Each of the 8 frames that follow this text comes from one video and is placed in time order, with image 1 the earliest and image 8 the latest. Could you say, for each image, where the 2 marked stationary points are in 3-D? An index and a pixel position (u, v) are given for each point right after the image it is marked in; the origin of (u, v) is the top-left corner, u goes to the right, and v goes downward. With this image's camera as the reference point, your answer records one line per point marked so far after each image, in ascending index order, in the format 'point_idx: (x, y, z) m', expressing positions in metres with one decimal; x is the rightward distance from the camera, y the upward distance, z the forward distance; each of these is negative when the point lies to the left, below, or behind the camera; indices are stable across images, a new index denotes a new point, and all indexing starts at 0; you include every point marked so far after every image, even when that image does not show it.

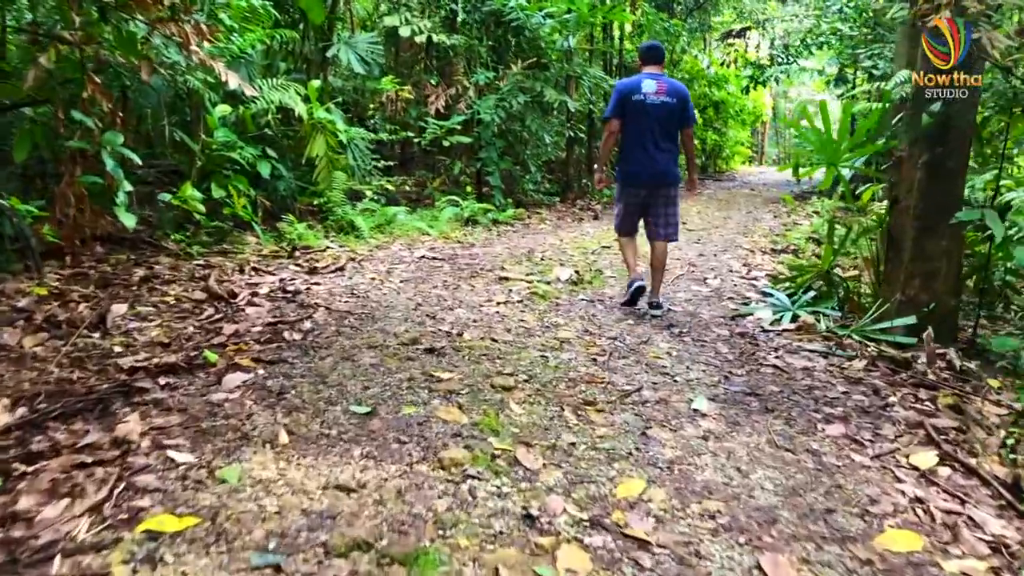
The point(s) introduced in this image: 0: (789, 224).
0: (+2.3, +0.5, +7.7) m
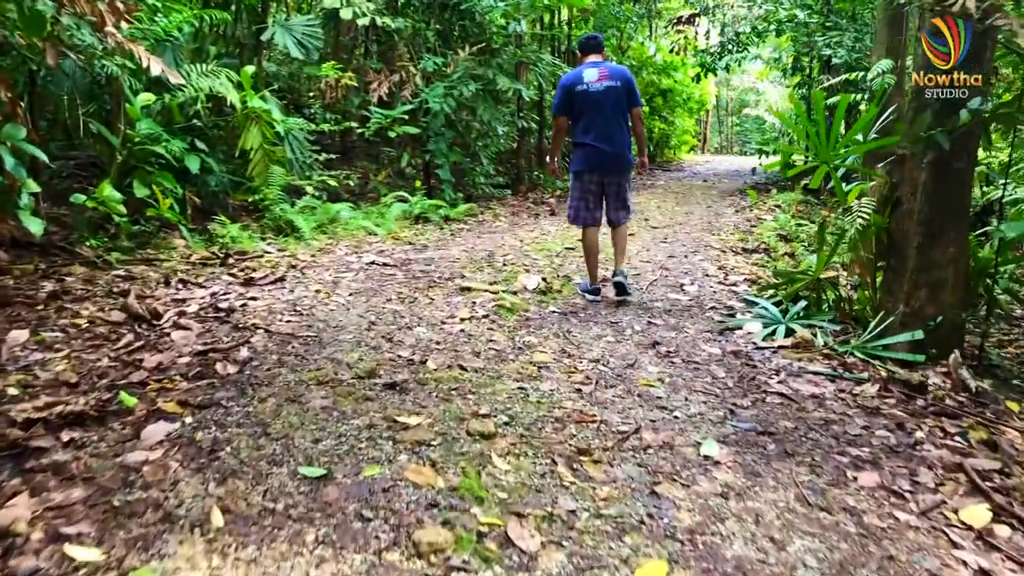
0: (+1.9, +0.5, +7.4) m
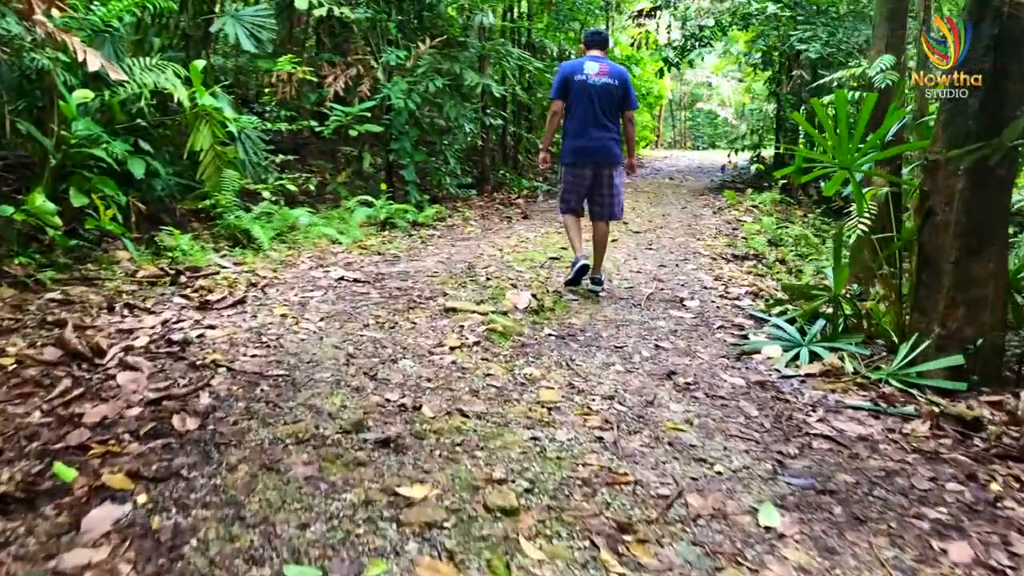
0: (+1.7, +0.5, +7.1) m
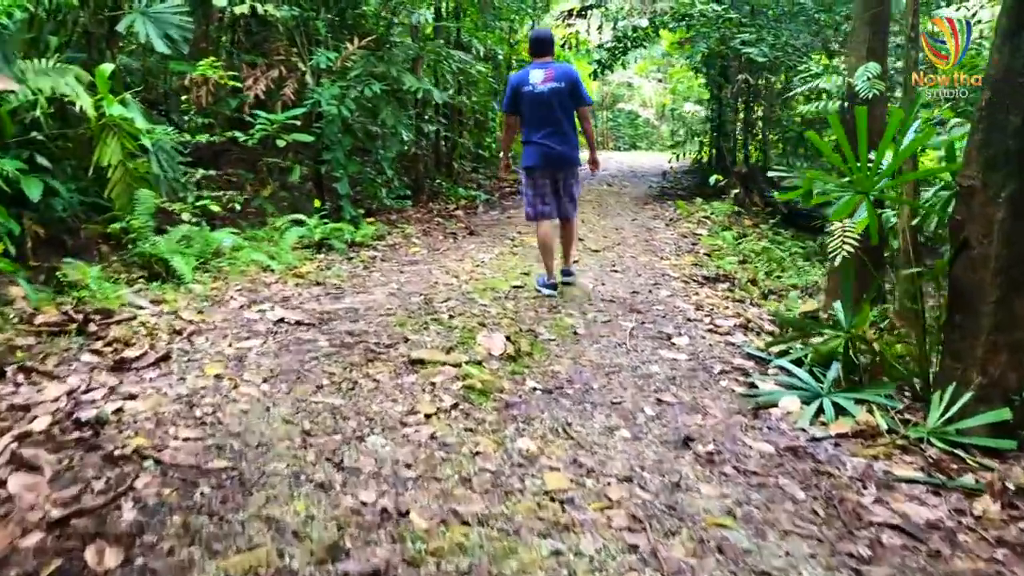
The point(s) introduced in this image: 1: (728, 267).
0: (+1.3, +0.4, +6.7) m
1: (+1.2, +0.1, +5.4) m
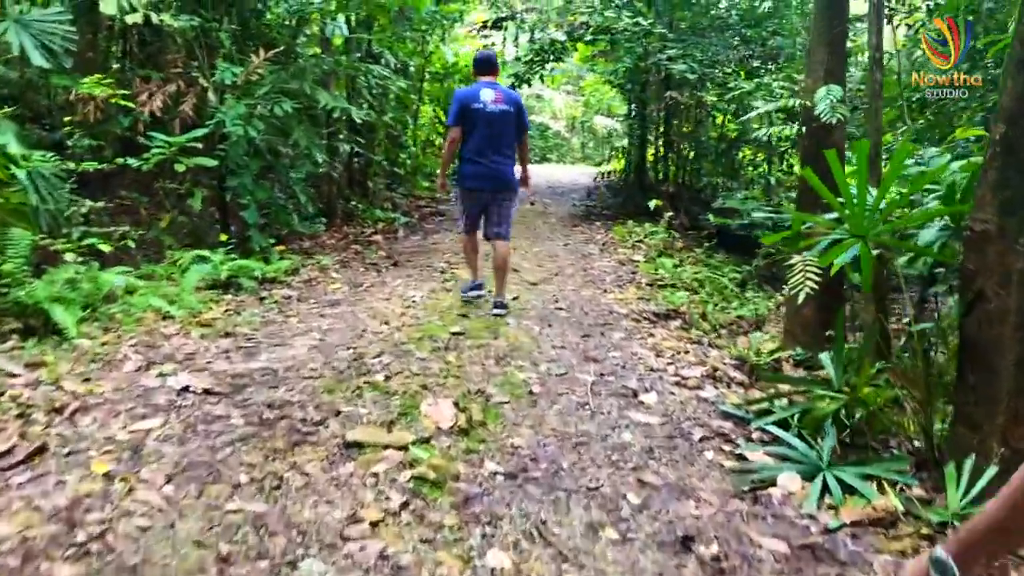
0: (+0.8, +0.2, +6.3) m
1: (+0.9, -0.1, +5.1) m
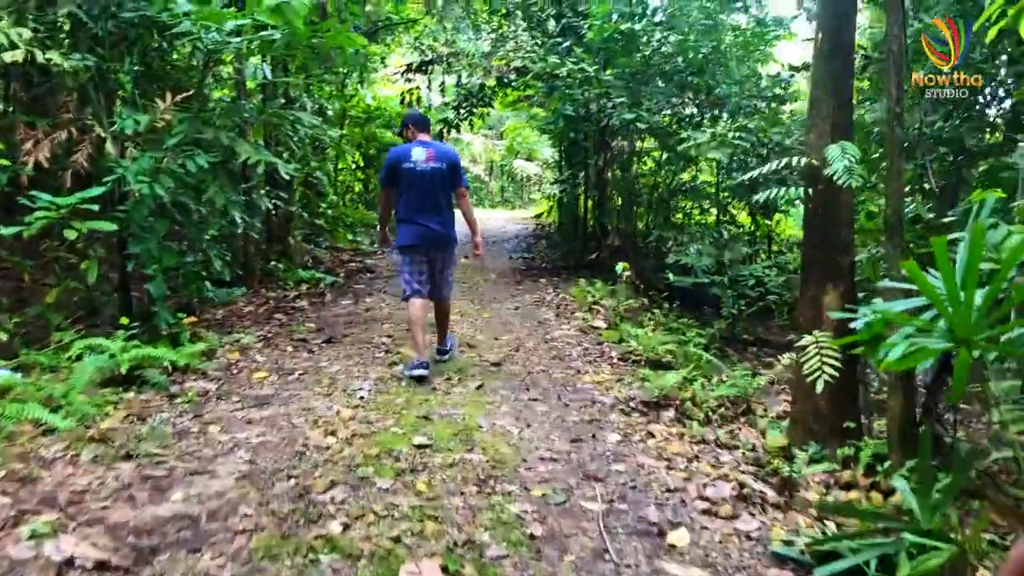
0: (+0.5, -0.3, +5.7) m
1: (+0.7, -0.4, +4.4) m
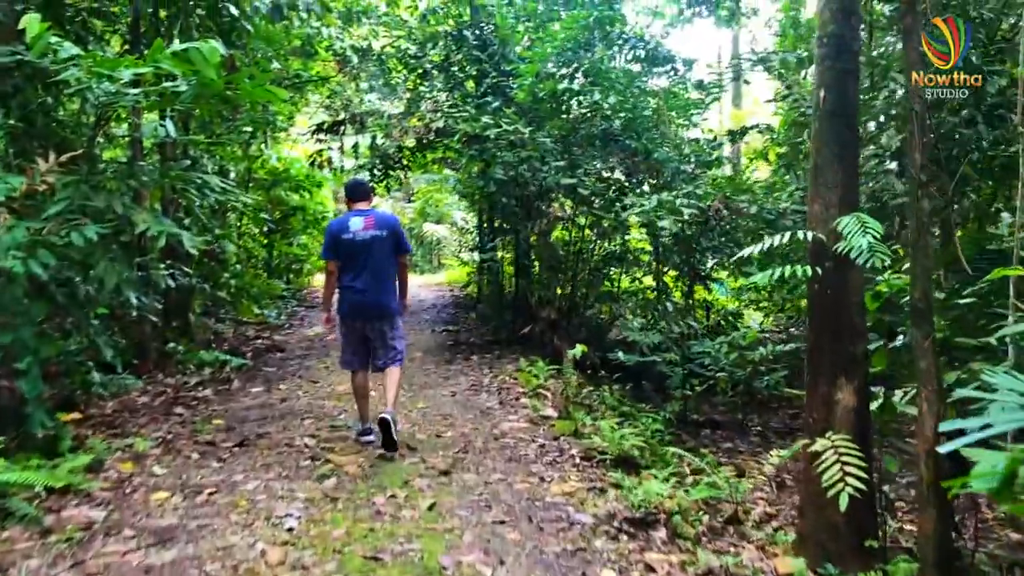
0: (+0.2, -0.7, +5.0) m
1: (+0.5, -0.8, +3.8) m
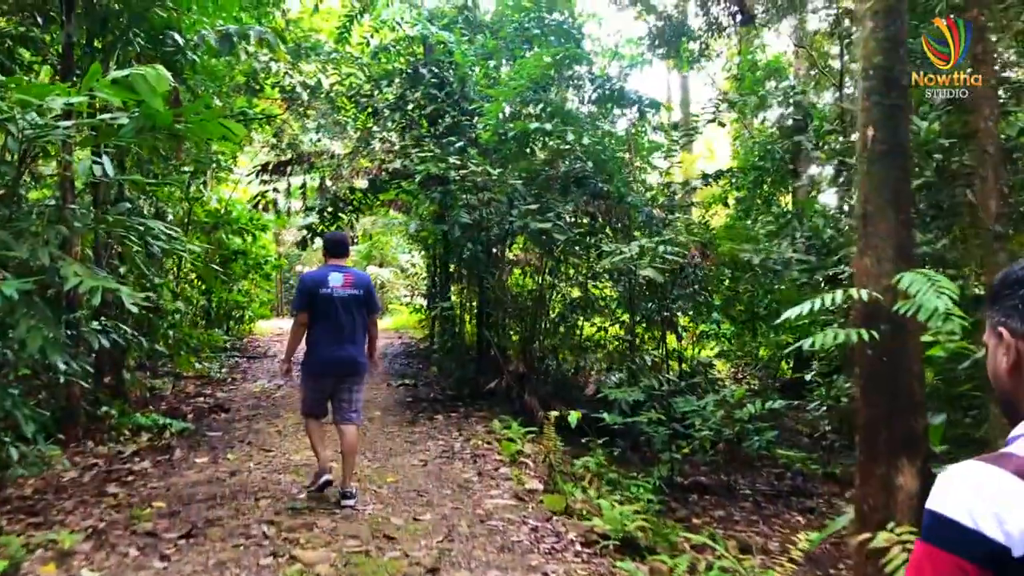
0: (+0.1, -1.0, +4.5) m
1: (+0.5, -1.0, +3.3) m
